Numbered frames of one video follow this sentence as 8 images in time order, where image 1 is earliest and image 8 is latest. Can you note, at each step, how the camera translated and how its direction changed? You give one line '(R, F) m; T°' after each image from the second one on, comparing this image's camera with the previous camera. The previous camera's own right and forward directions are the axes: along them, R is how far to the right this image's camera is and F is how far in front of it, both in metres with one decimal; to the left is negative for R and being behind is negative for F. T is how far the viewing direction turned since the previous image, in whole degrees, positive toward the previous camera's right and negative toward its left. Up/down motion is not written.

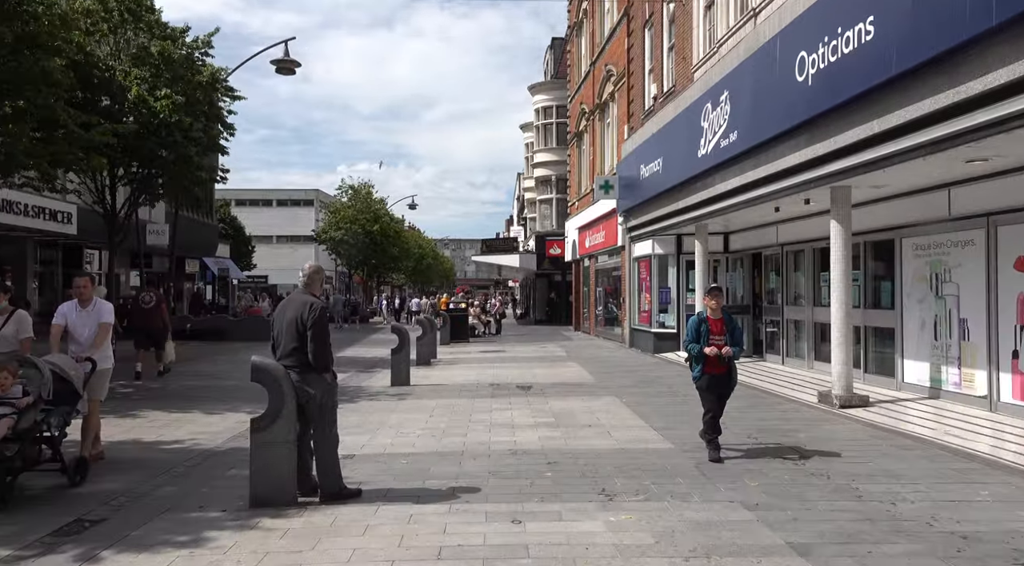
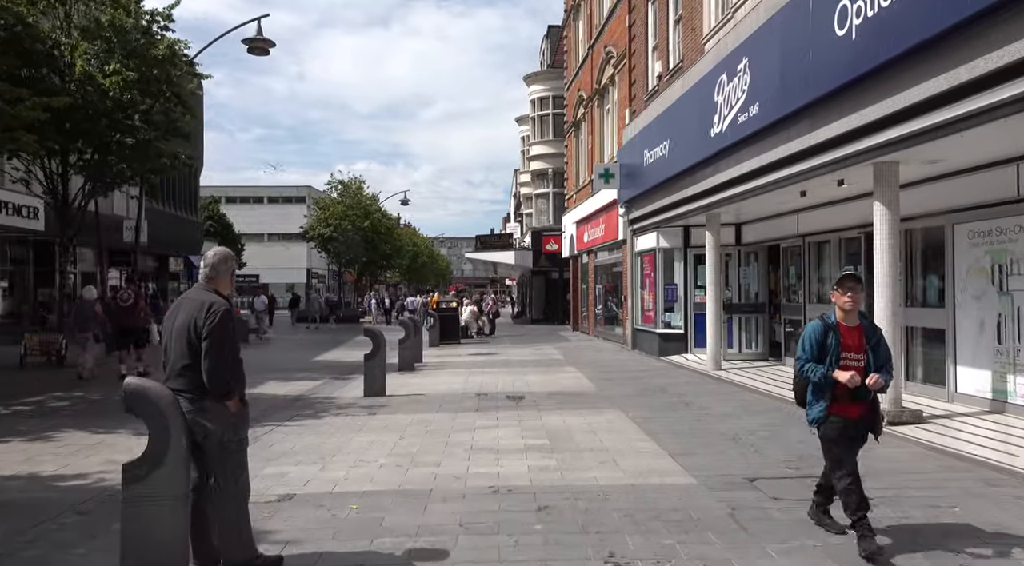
(+0.1, +1.7) m; 0°
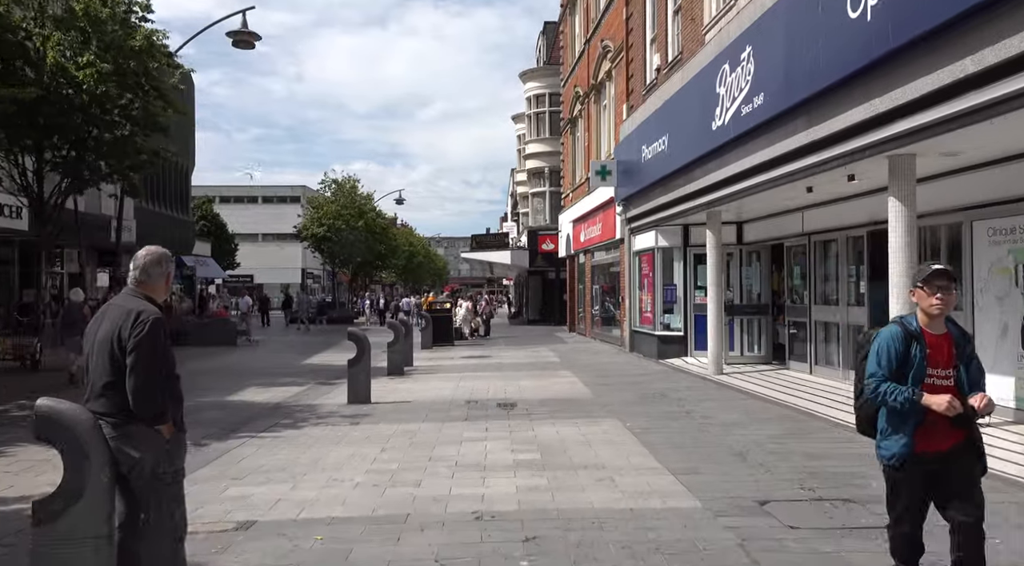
(+0.1, +0.6) m; 0°
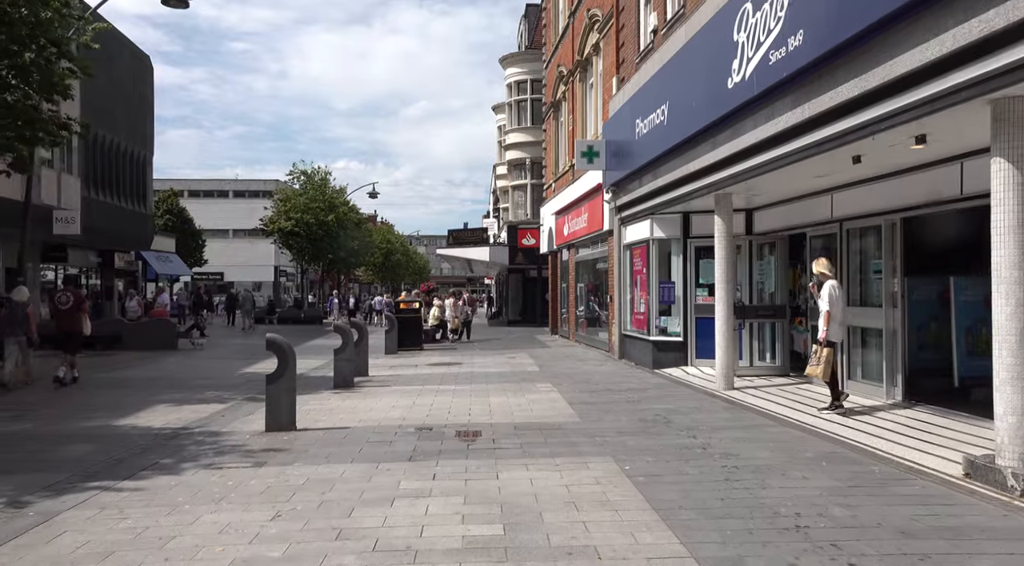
(+0.2, +2.6) m; +1°
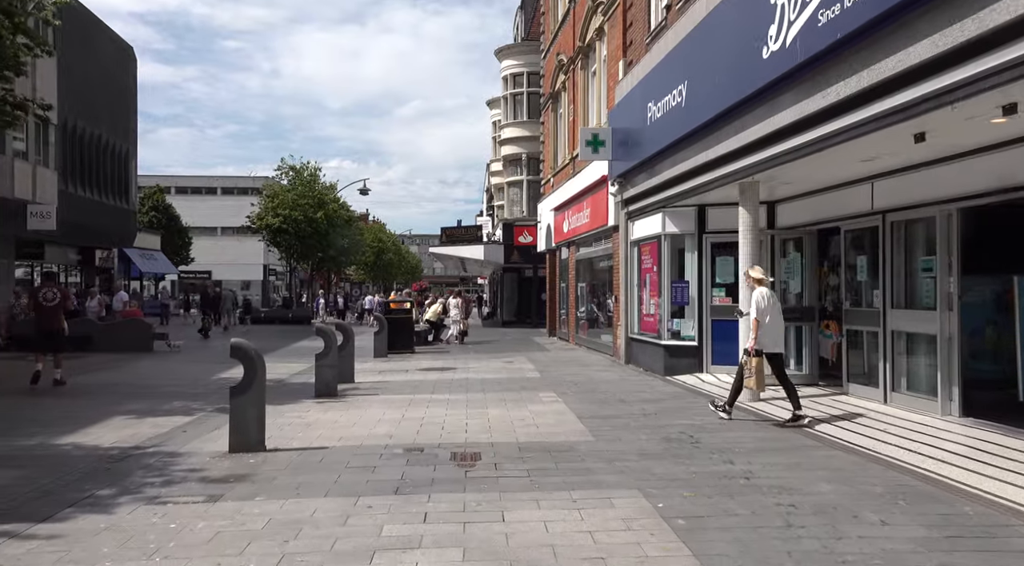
(-0.1, +1.3) m; 0°
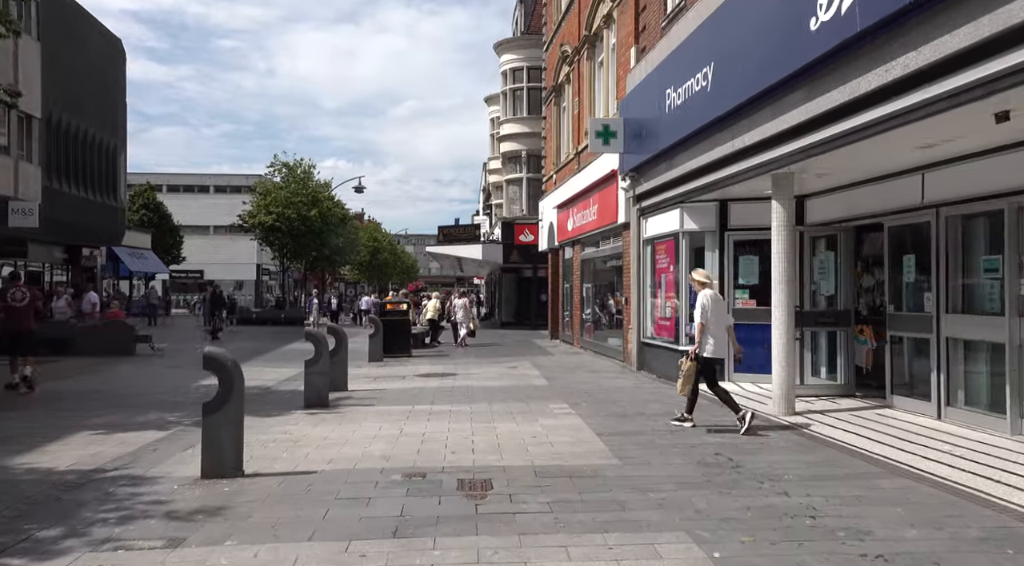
(-0.2, +1.1) m; 0°
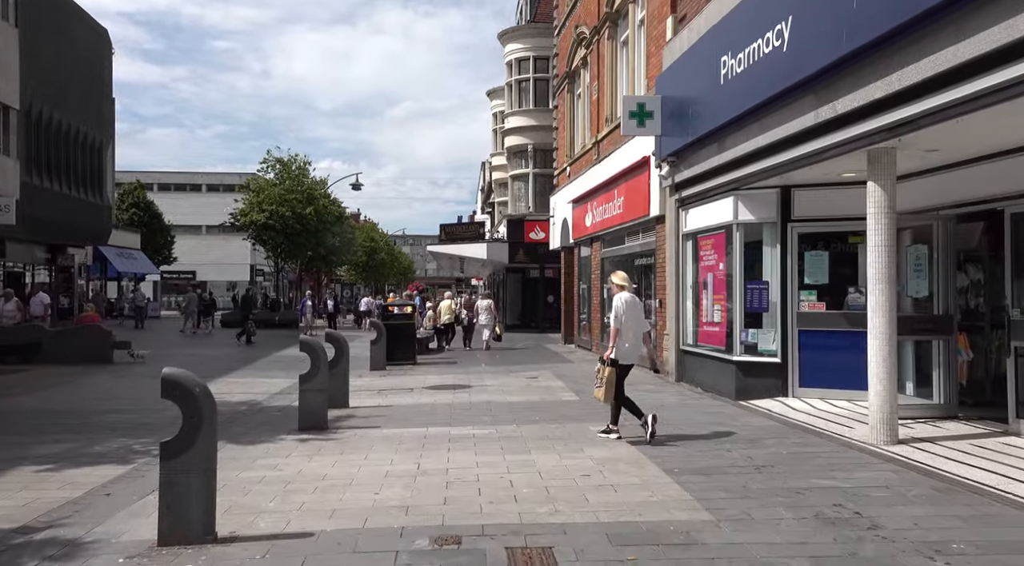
(-0.4, +1.9) m; 0°
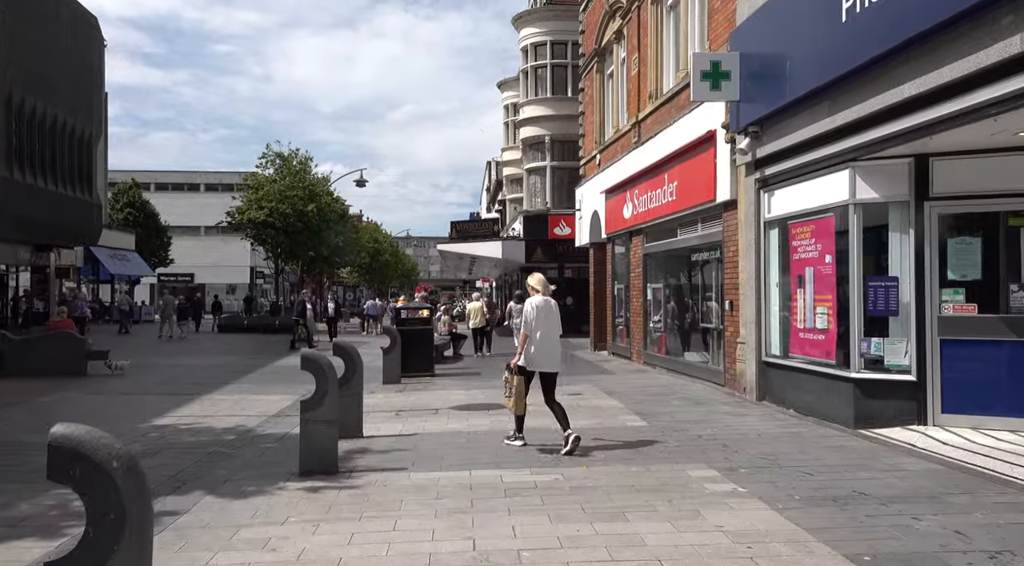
(-0.6, +2.5) m; 0°
